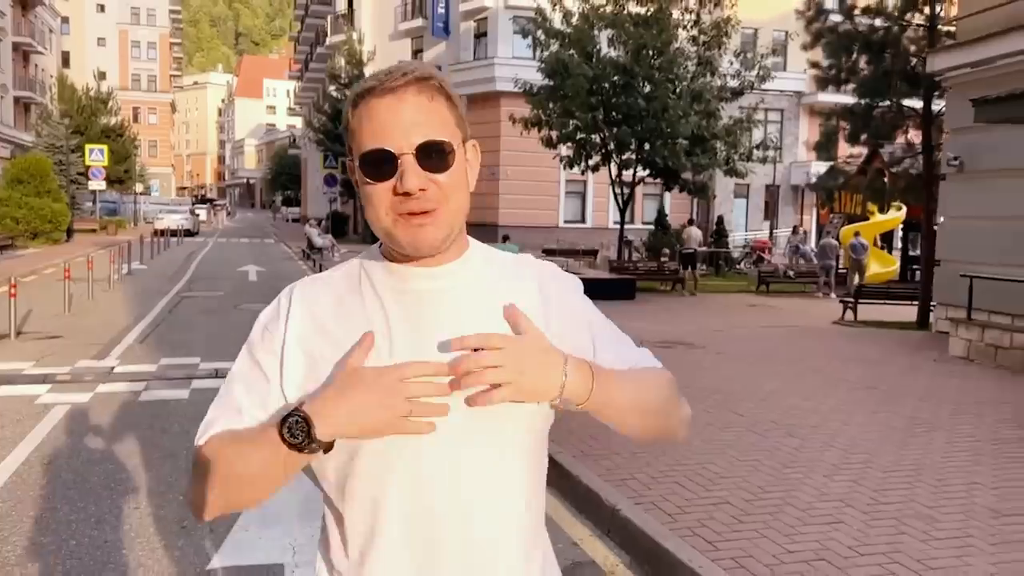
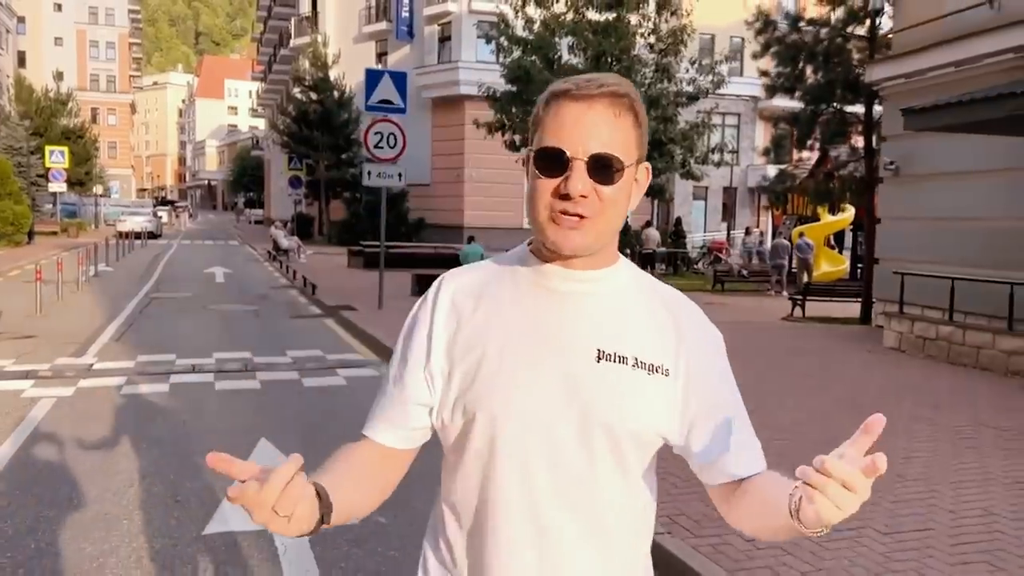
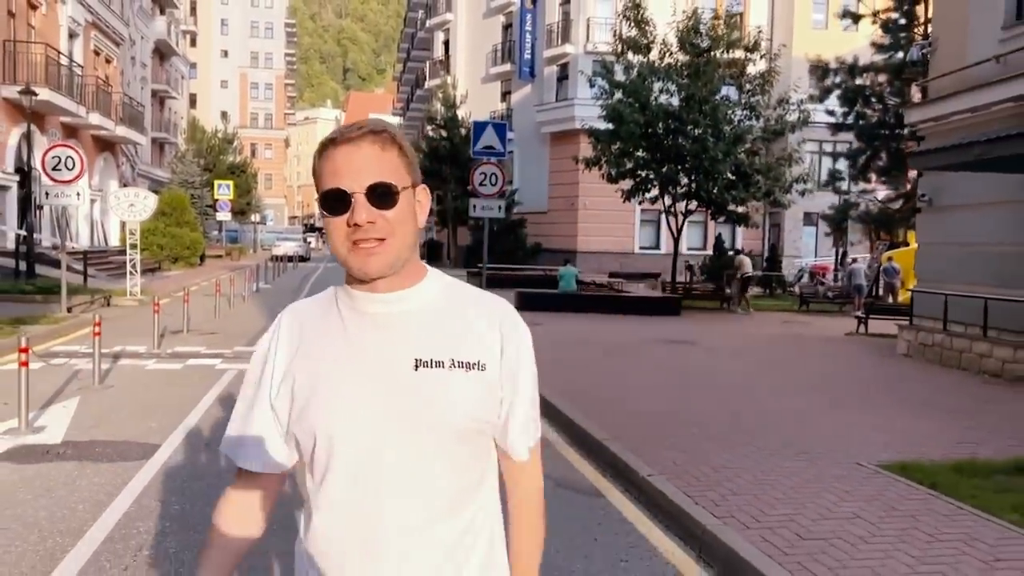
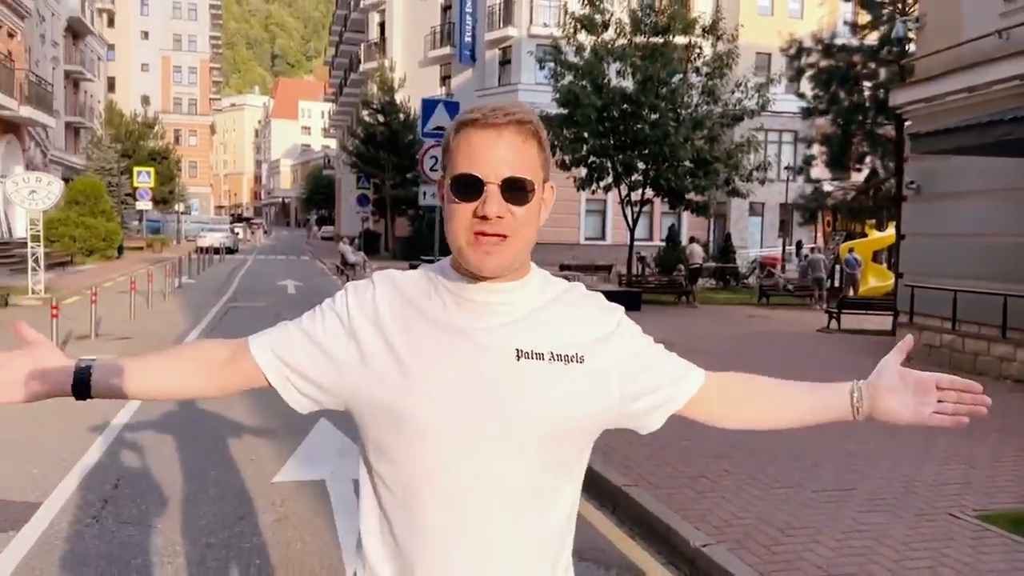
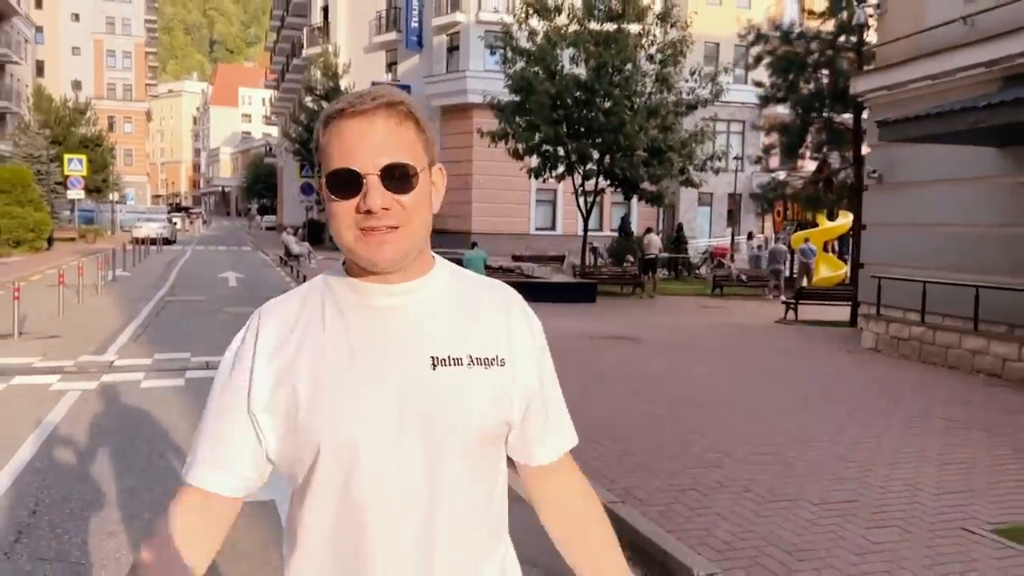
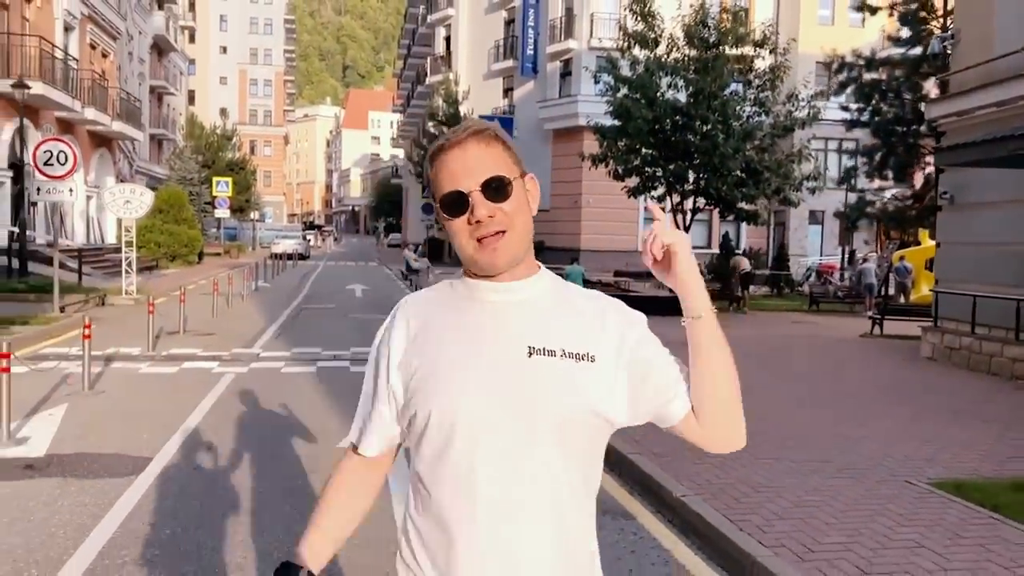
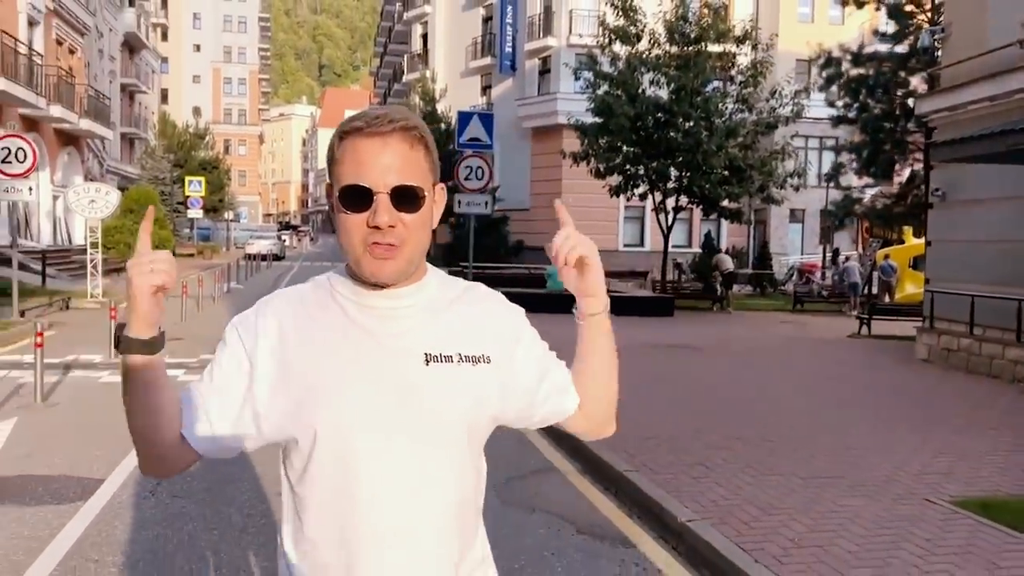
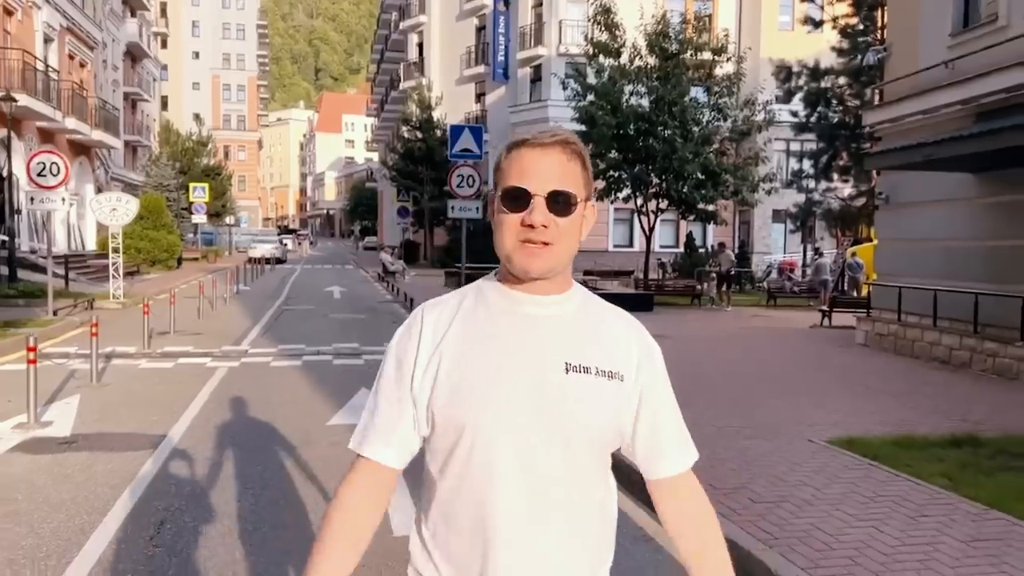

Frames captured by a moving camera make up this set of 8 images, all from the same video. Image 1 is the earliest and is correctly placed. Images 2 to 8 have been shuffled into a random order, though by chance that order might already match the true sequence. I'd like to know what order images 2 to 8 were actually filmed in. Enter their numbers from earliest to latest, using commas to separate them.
2, 5, 4, 7, 6, 3, 8
